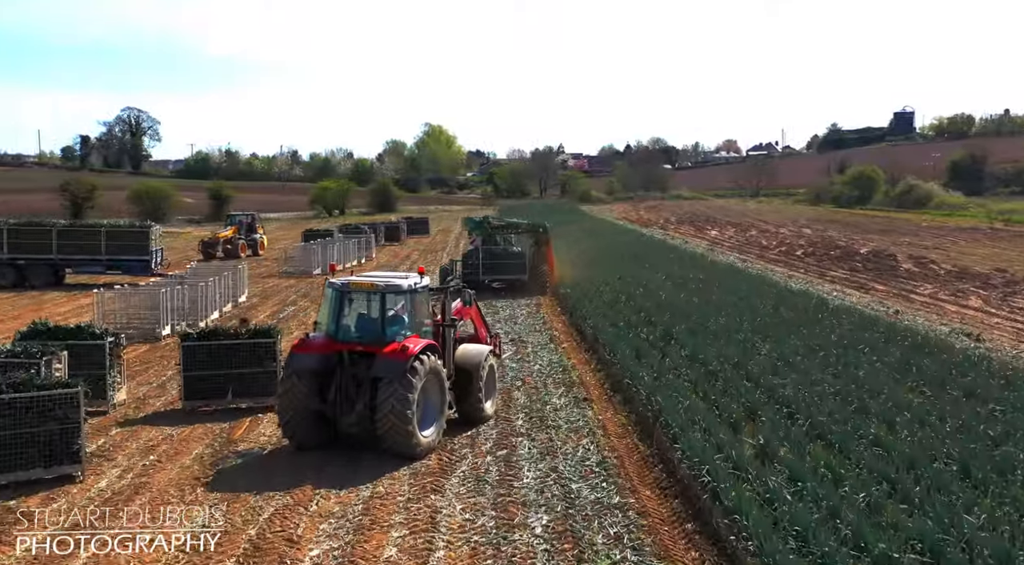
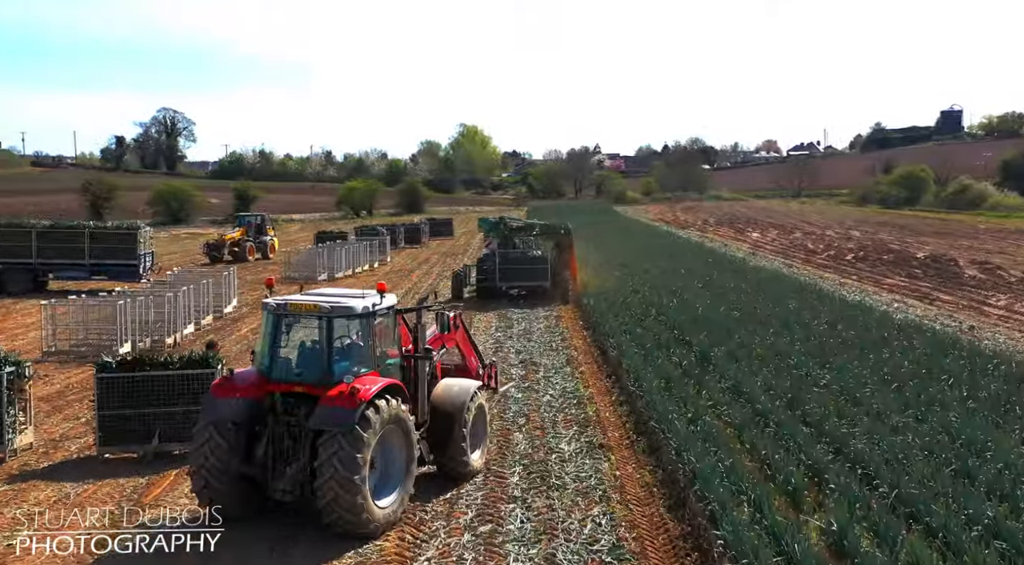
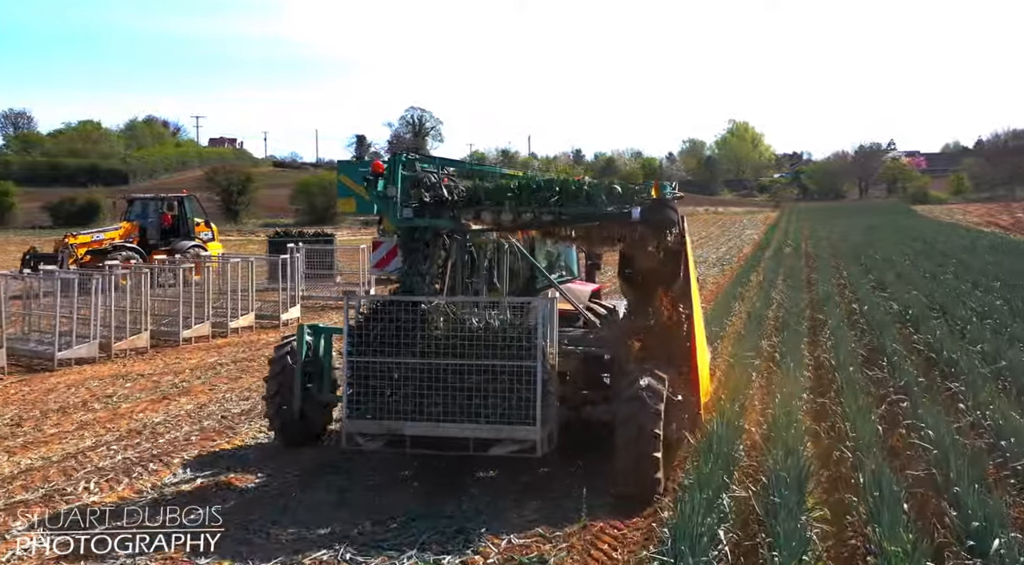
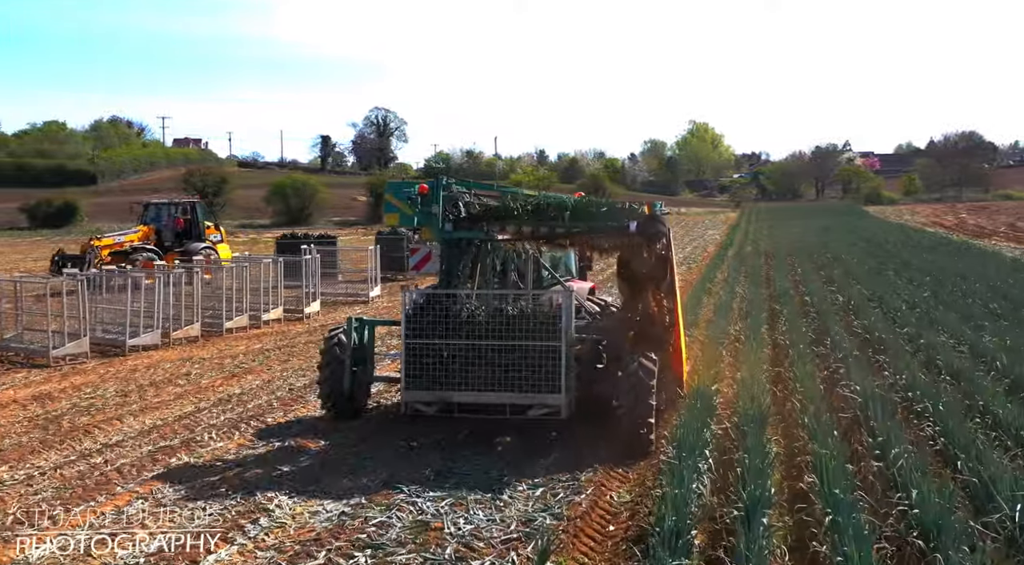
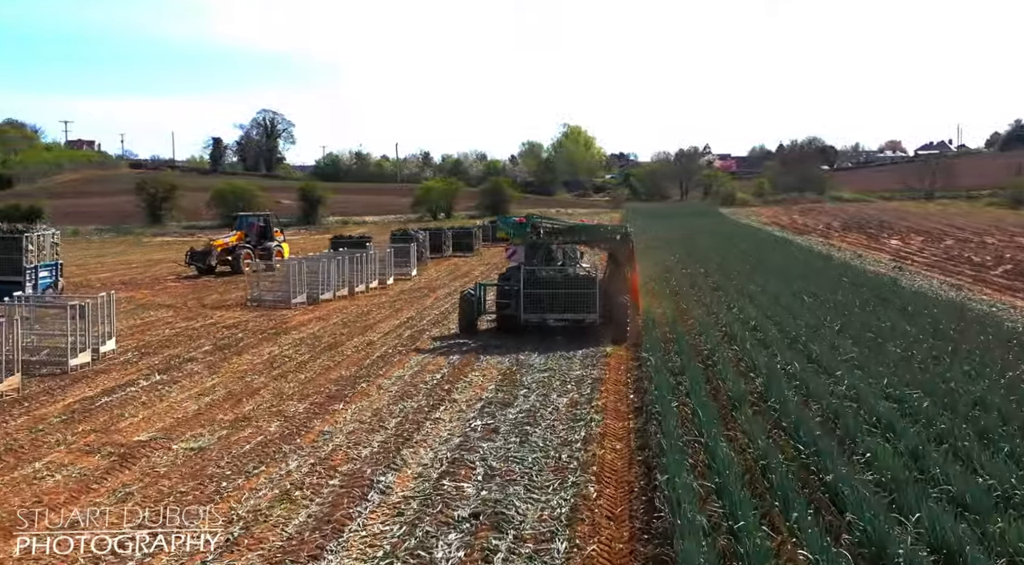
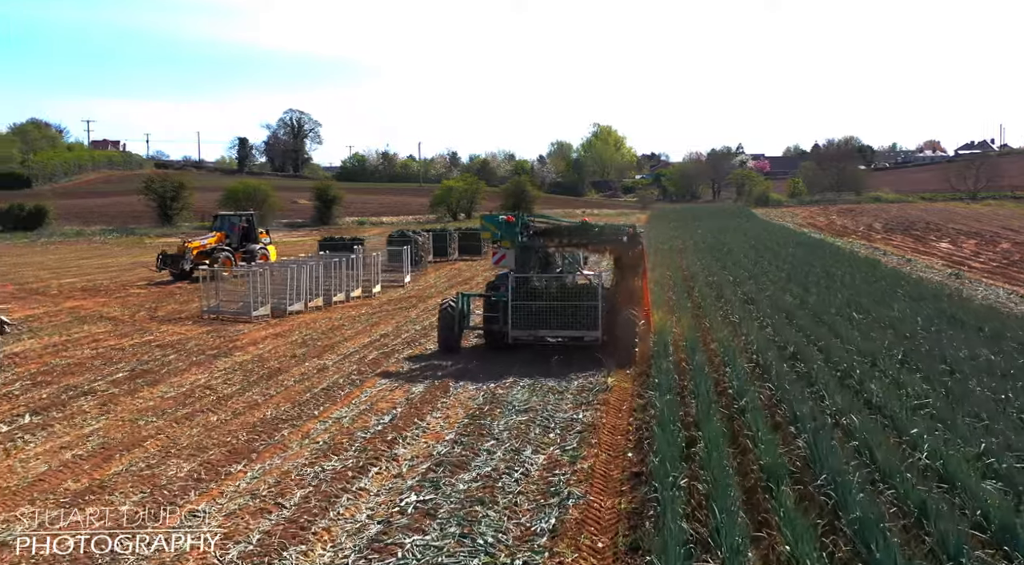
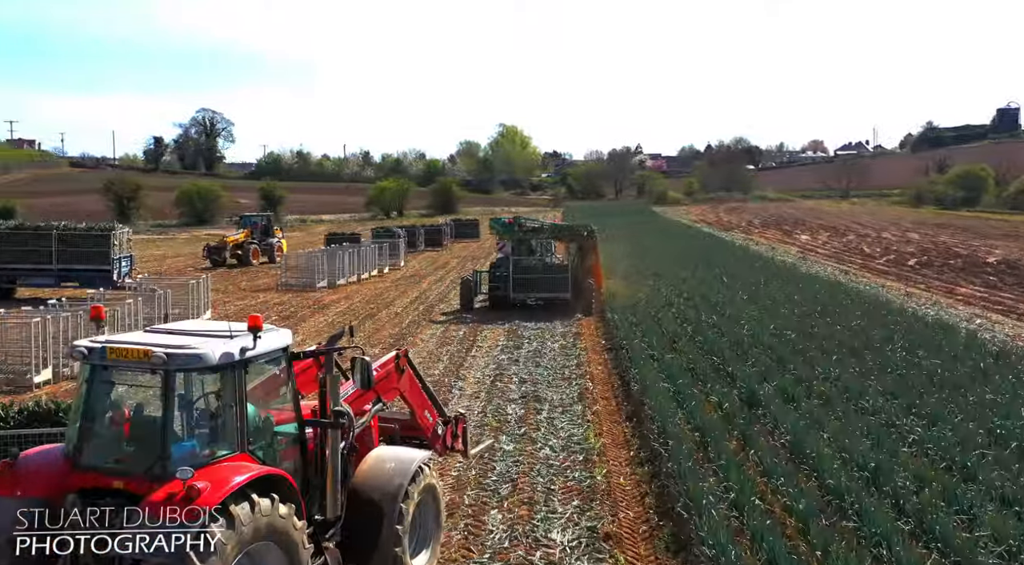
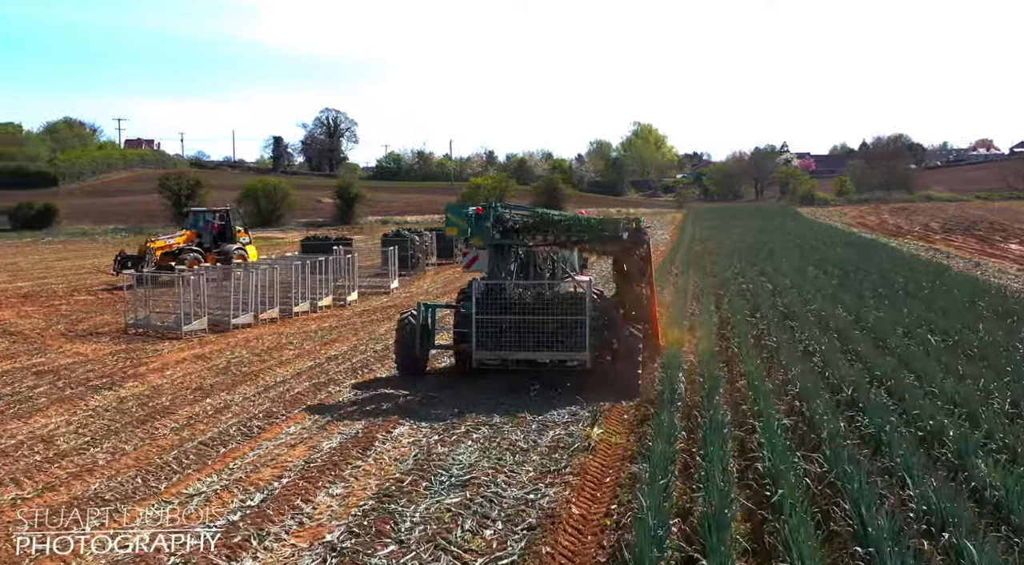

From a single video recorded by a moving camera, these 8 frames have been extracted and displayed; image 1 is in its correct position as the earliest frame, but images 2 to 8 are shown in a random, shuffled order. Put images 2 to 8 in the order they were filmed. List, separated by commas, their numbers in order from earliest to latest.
2, 7, 5, 6, 8, 4, 3
